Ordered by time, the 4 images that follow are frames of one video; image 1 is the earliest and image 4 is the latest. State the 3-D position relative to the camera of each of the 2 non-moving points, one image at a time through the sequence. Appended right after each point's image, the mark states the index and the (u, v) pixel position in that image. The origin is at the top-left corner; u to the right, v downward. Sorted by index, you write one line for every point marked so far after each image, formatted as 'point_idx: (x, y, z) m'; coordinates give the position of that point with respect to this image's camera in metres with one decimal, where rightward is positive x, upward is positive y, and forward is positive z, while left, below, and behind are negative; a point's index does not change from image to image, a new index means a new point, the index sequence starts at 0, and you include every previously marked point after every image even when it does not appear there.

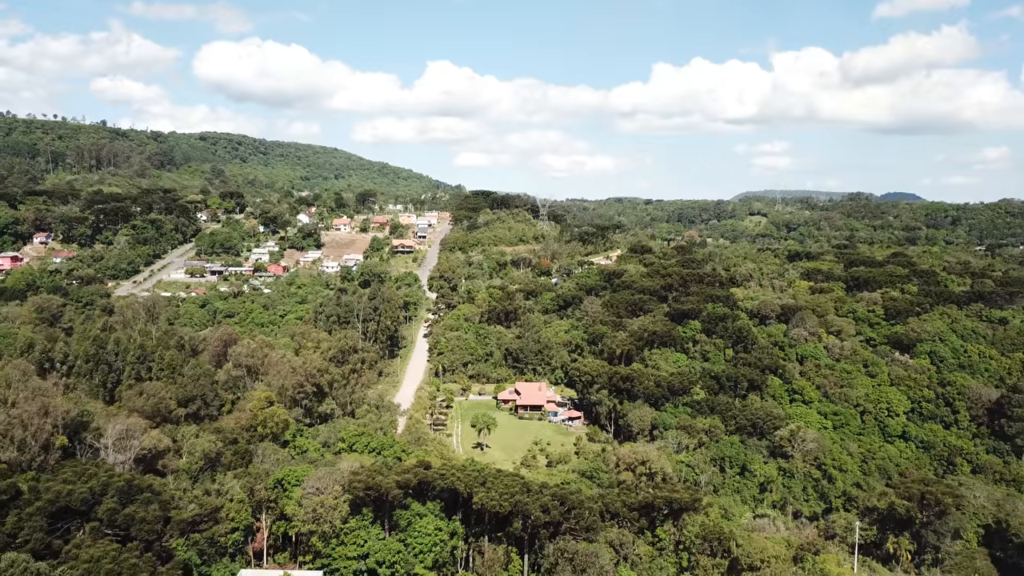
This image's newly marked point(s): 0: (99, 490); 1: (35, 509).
0: (-8.4, -4.2, +18.0) m
1: (-9.1, -4.3, +16.8) m
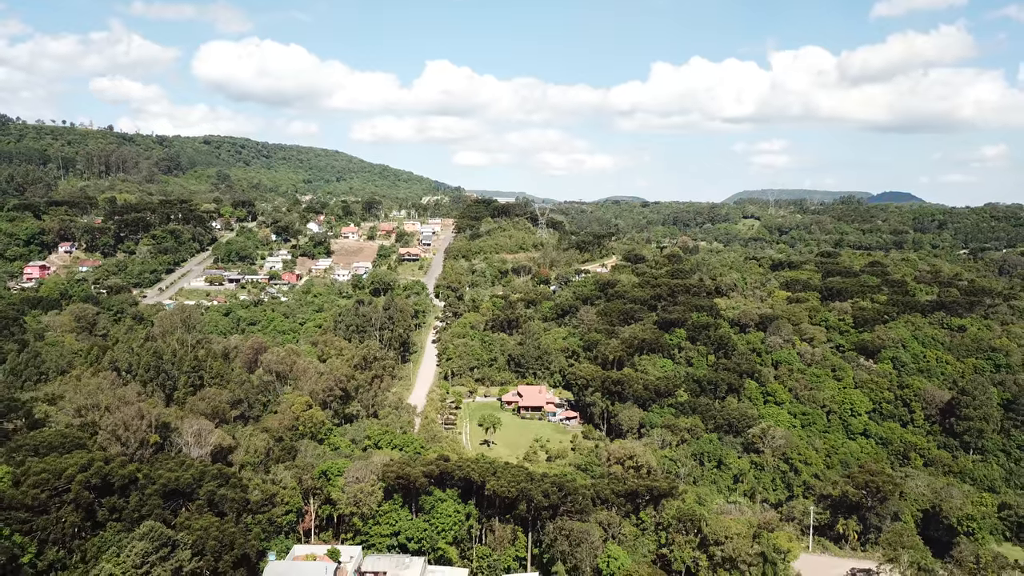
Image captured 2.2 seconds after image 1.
0: (-8.2, -5.0, +22.8) m
1: (-8.9, -5.1, +21.6) m
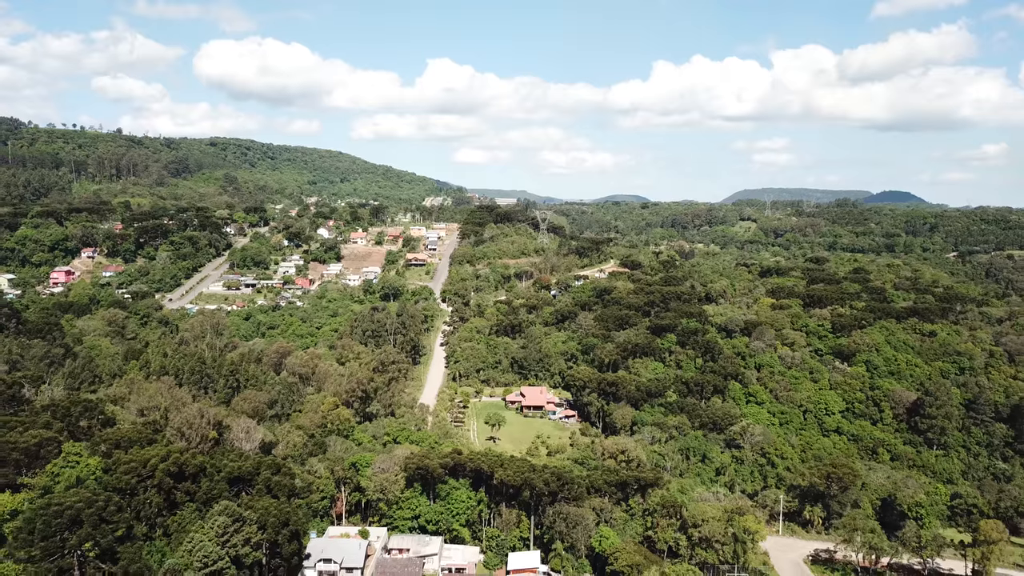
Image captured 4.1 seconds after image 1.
0: (-8.1, -5.6, +27.0) m
1: (-8.7, -5.7, +25.8) m
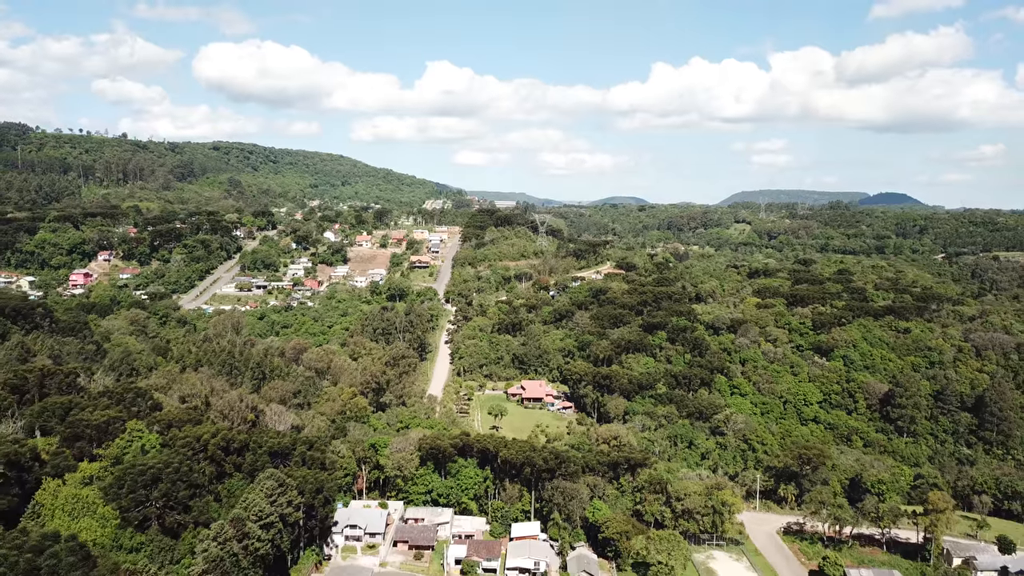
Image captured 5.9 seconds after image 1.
0: (-7.9, -5.6, +30.9) m
1: (-8.6, -5.6, +29.7) m
